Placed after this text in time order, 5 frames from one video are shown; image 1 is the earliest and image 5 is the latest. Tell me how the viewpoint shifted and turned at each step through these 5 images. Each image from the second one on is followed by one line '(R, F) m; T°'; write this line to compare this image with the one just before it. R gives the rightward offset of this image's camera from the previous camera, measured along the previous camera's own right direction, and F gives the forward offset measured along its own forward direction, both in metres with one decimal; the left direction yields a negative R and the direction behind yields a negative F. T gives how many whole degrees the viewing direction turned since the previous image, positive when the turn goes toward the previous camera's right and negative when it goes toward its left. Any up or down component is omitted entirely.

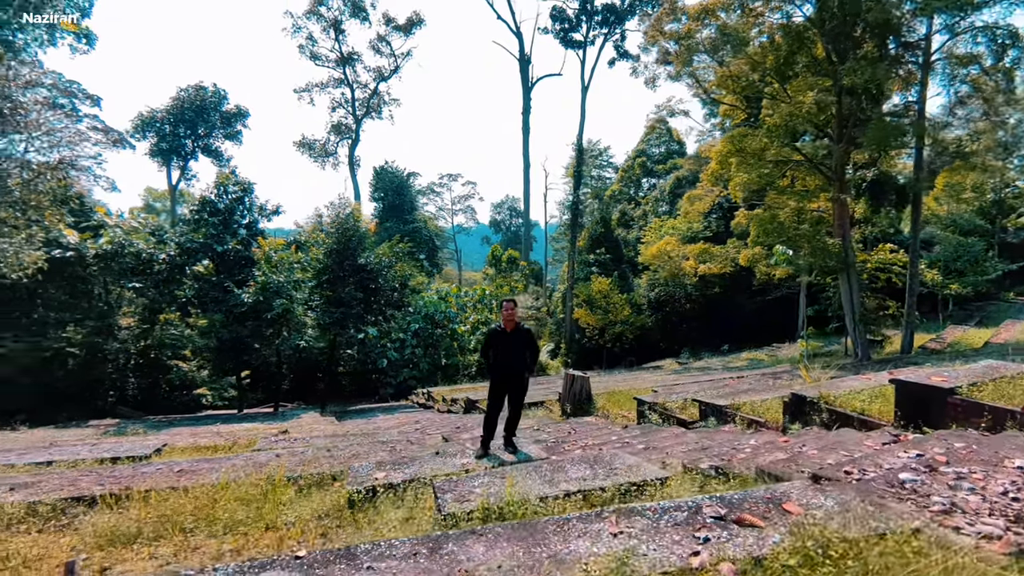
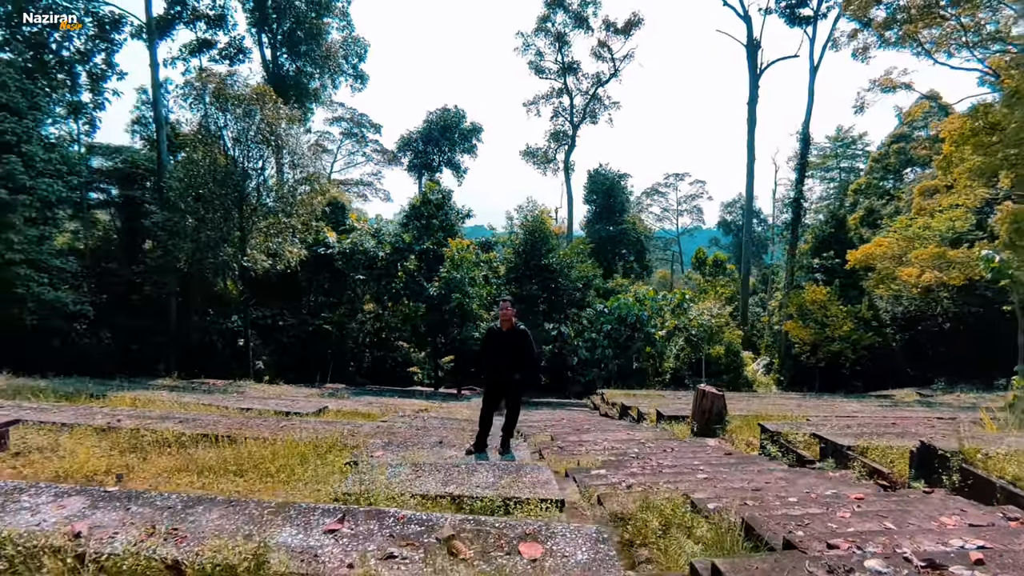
(+1.3, +0.3) m; -24°
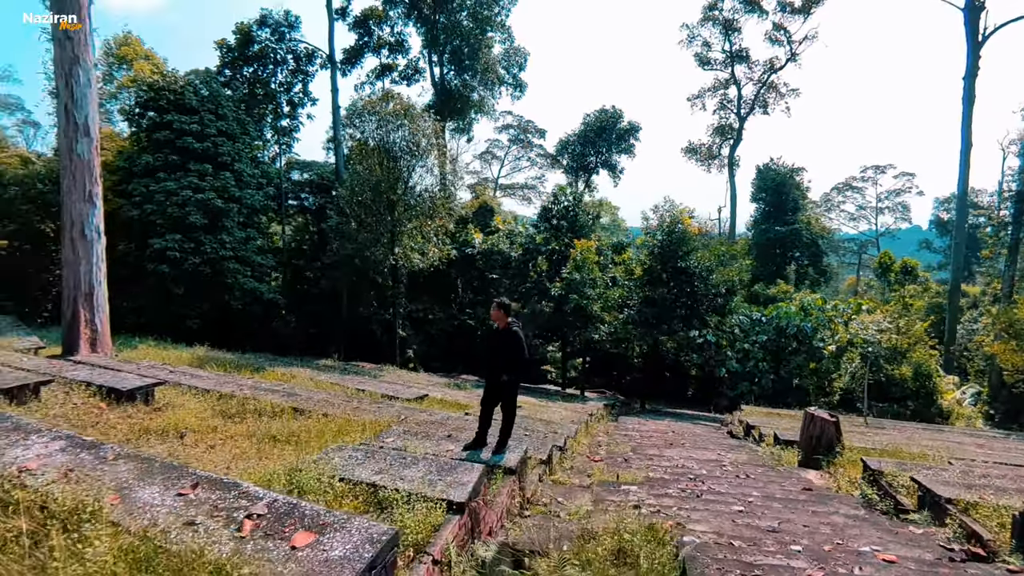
(+0.9, +0.2) m; -18°
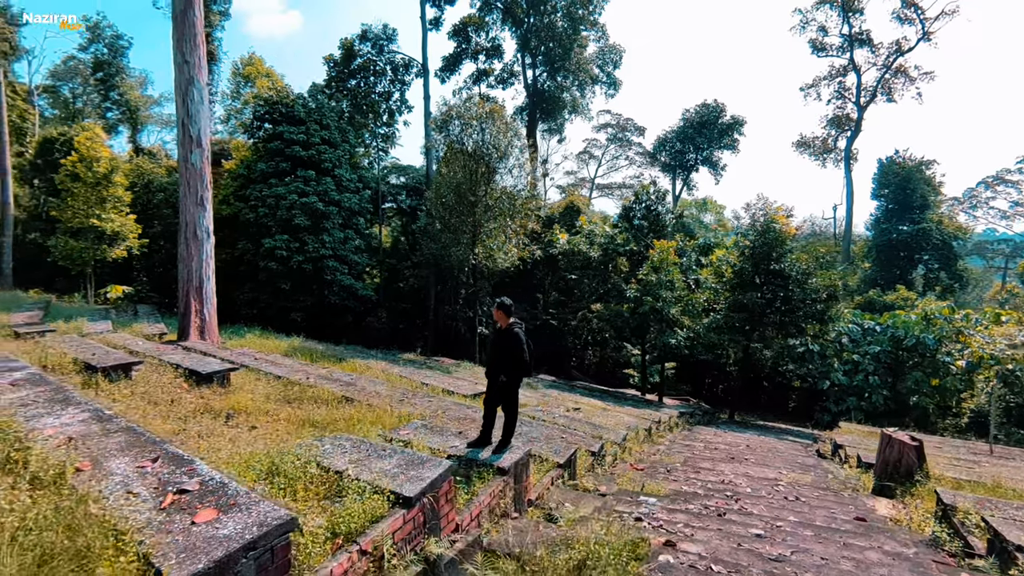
(+0.5, +0.1) m; -11°
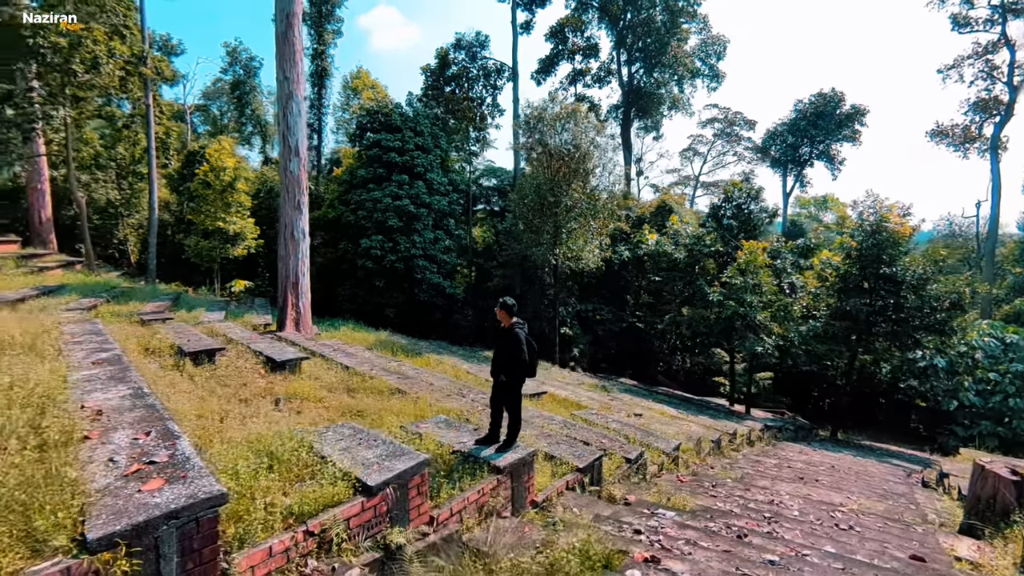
(+0.5, 0.0) m; -11°
